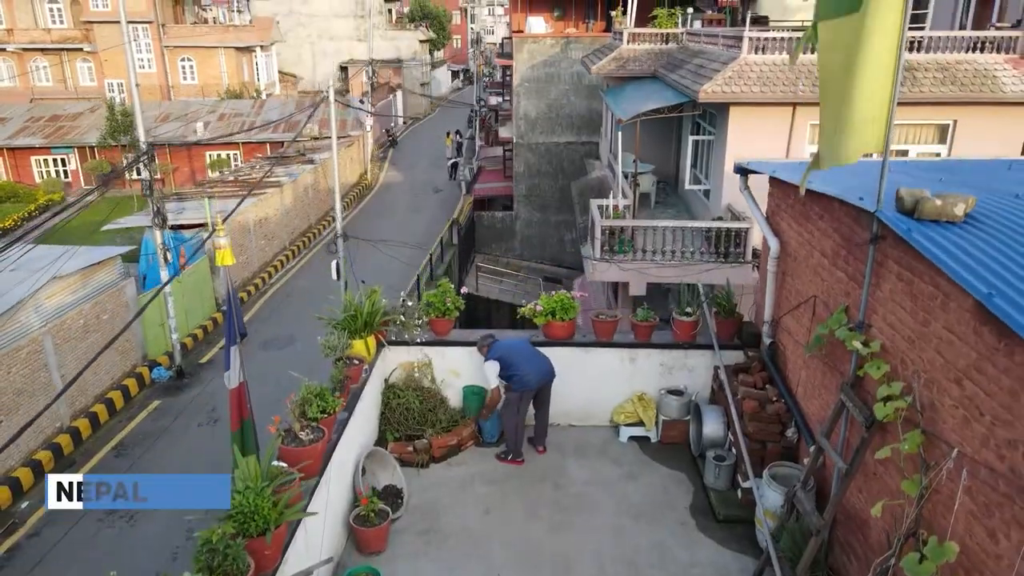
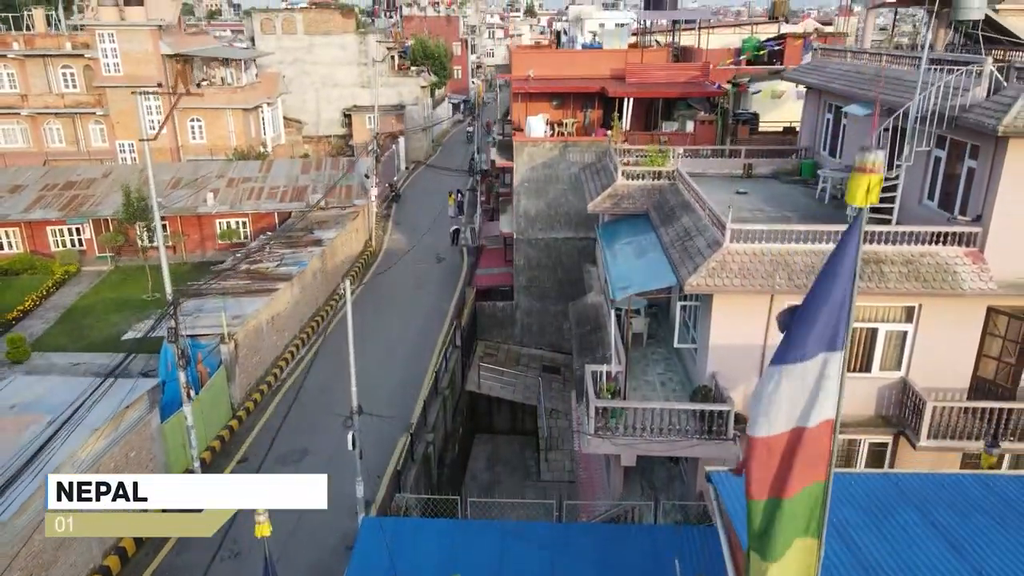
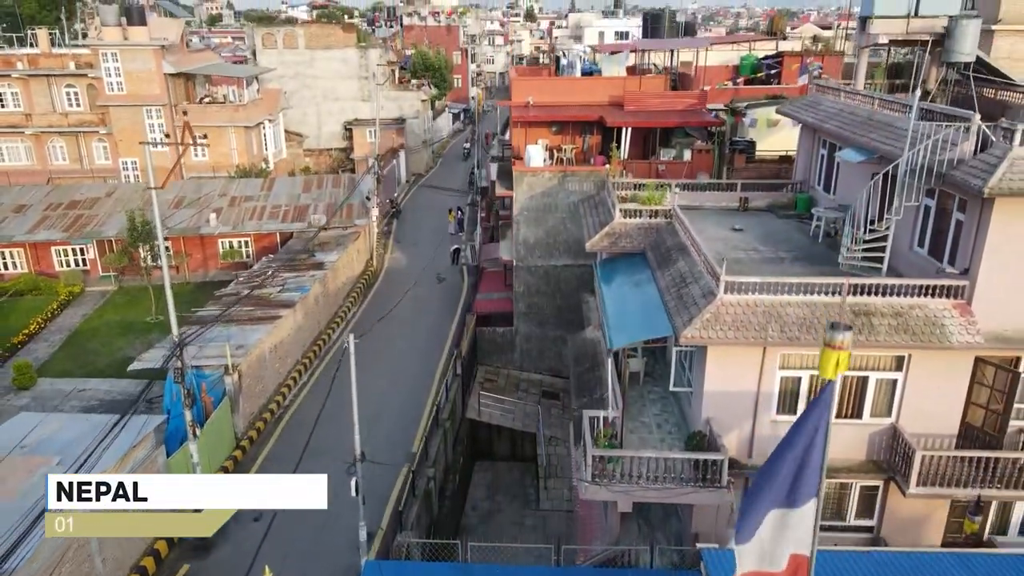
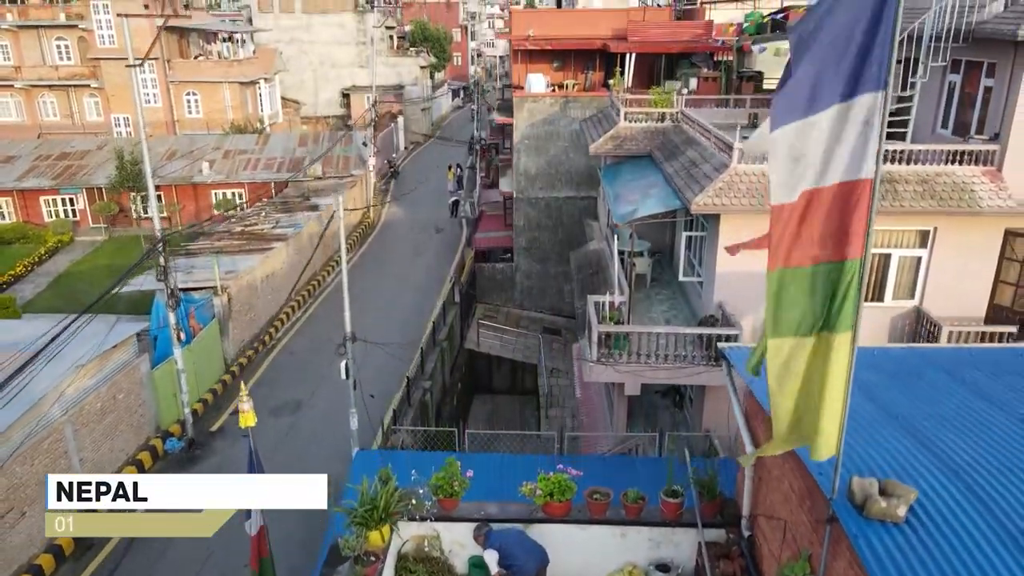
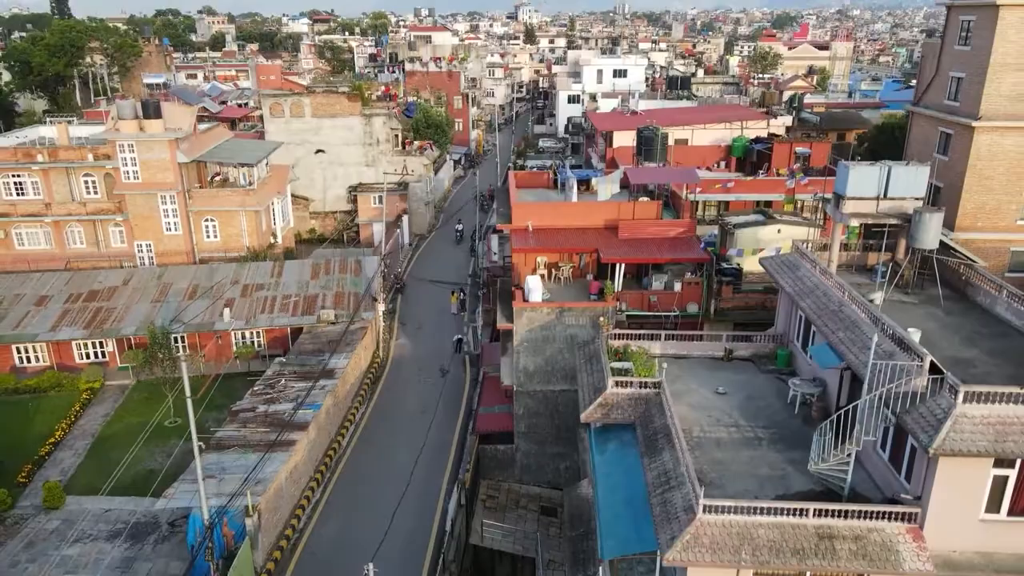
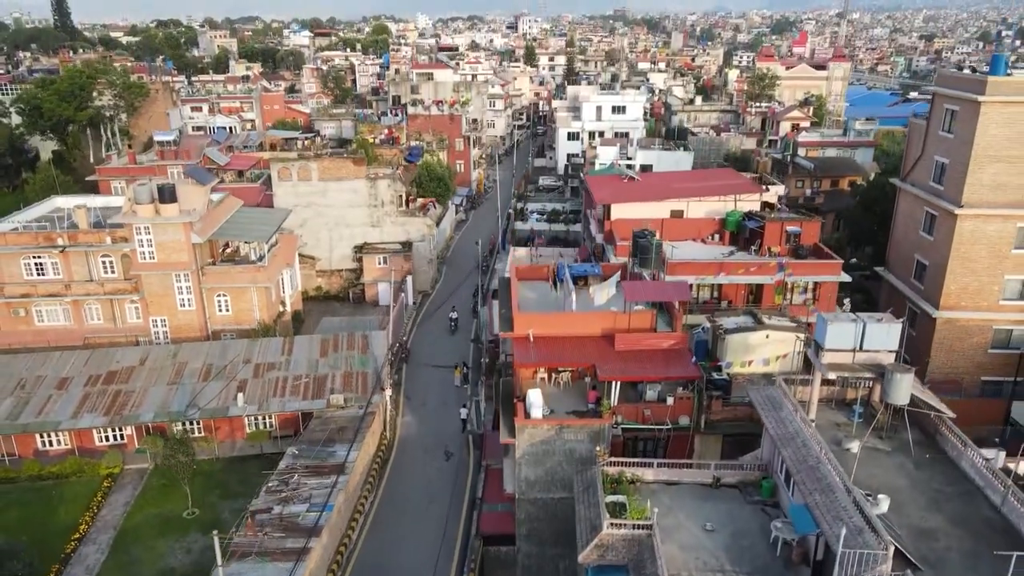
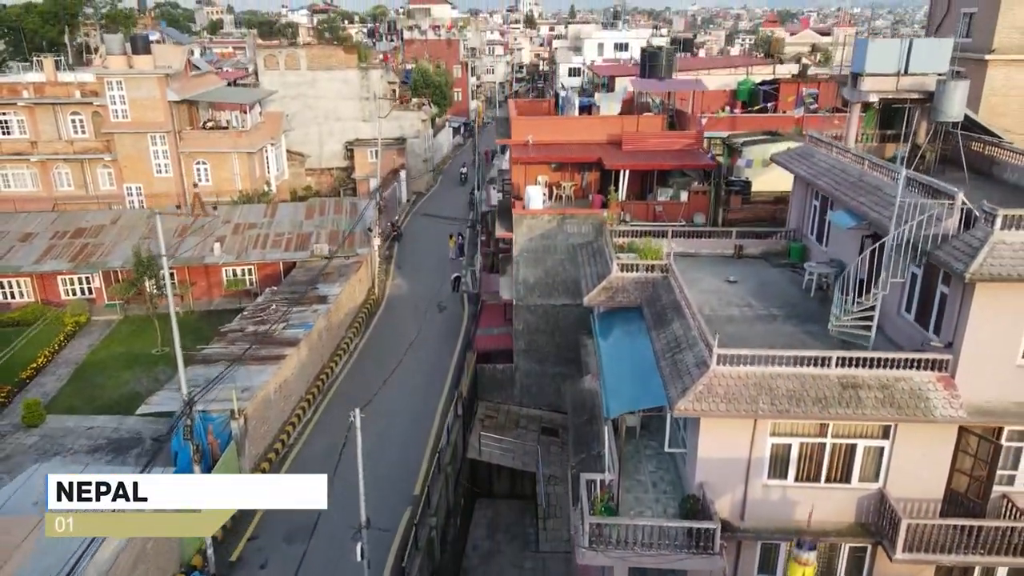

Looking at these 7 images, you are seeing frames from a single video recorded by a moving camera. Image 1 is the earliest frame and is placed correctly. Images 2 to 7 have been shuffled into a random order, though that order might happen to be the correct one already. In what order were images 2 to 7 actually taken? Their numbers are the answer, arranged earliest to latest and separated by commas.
4, 2, 3, 7, 5, 6
